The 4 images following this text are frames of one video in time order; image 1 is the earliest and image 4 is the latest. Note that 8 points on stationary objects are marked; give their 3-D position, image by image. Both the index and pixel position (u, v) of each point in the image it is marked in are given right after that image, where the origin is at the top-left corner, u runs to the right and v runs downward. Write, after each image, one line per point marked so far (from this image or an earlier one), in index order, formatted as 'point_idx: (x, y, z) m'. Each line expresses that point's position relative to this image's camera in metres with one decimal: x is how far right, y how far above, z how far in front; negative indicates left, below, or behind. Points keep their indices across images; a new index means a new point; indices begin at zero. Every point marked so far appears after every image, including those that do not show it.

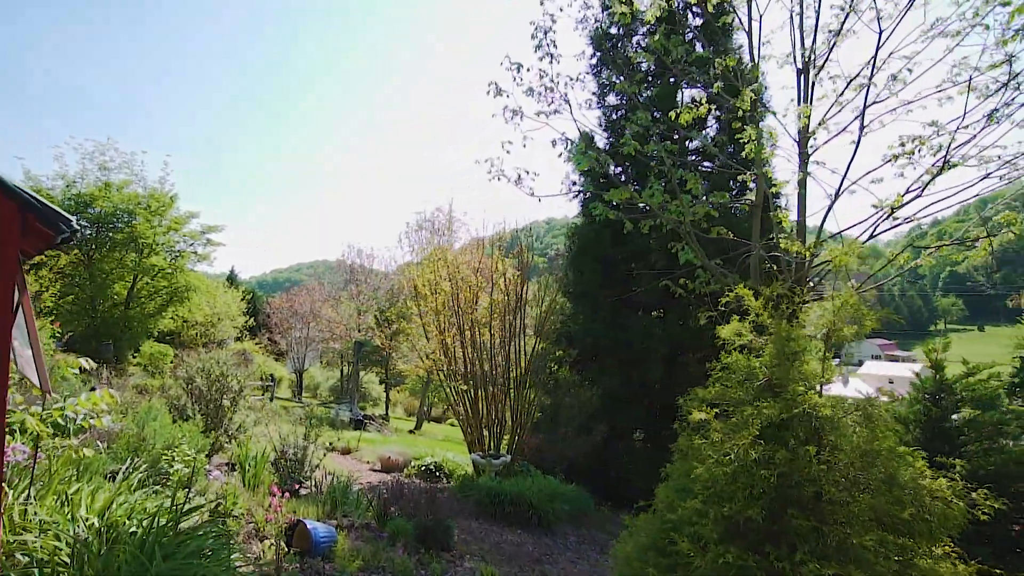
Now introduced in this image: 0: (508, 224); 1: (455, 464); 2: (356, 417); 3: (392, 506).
0: (-0.1, +1.1, +9.8) m
1: (-0.8, -2.5, +8.3) m
2: (-4.2, -3.5, +15.8) m
3: (-1.0, -1.8, +5.0) m
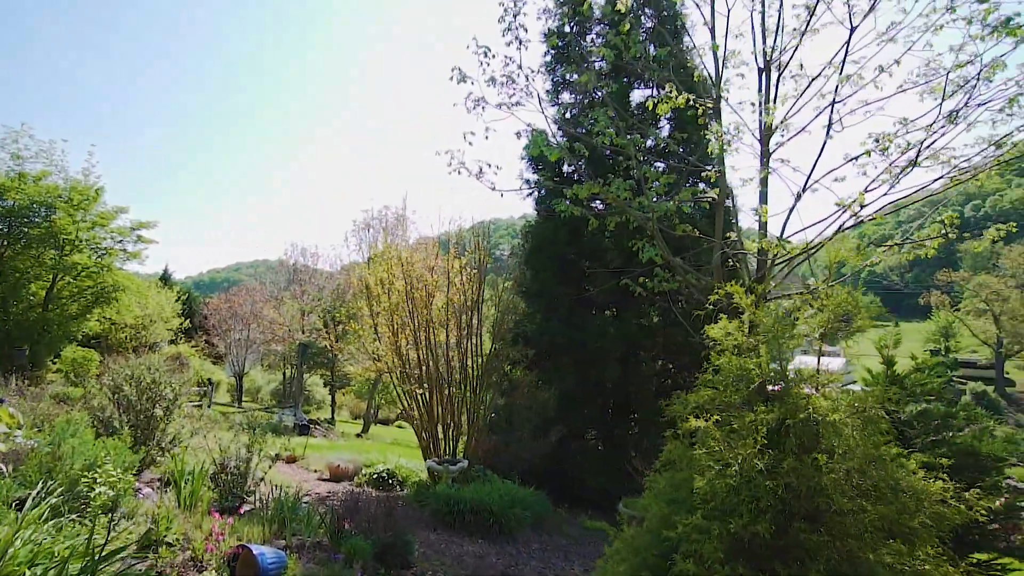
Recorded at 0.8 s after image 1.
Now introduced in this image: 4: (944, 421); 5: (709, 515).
0: (-0.8, +1.1, +9.5) m
1: (-1.4, -2.5, +7.9) m
2: (-5.5, -3.5, +15.2) m
3: (-1.3, -1.8, +4.6) m
4: (+3.9, -1.2, +5.3) m
5: (+0.8, -1.0, +2.5) m
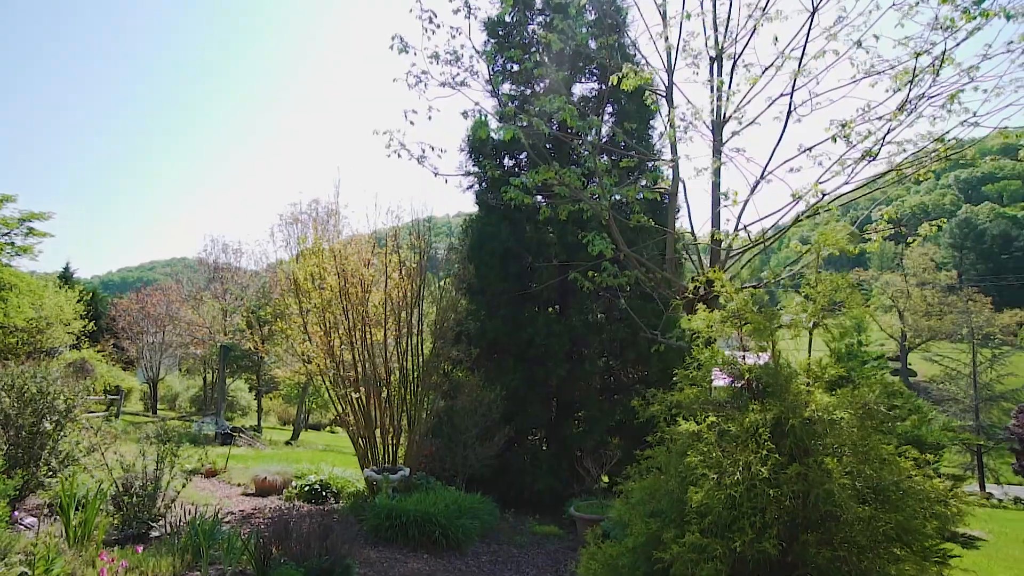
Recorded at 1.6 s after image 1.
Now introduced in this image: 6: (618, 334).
0: (-1.7, +1.2, +9.0) m
1: (-2.1, -2.4, +7.3) m
2: (-6.9, -3.4, +14.1) m
3: (-1.6, -1.8, +4.1) m
4: (+3.5, -1.1, +5.3) m
5: (+0.7, -0.9, +2.2) m
6: (+1.5, -0.7, +8.4) m
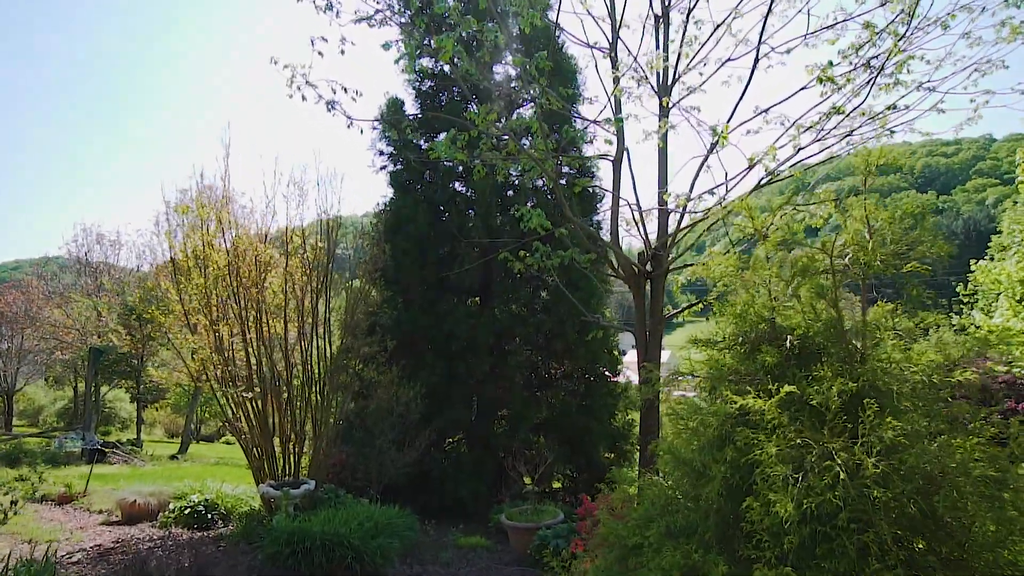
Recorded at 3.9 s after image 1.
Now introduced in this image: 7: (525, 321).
0: (-2.8, +1.3, +7.9) m
1: (-2.9, -2.2, +6.2) m
2: (-8.7, -3.3, +12.1) m
3: (-2.0, -1.6, +3.0) m
4: (+2.9, -0.9, +5.1) m
5: (+0.6, -0.7, +1.5) m
6: (+0.5, -0.5, +7.8) m
7: (+0.2, -0.4, +7.8) m
